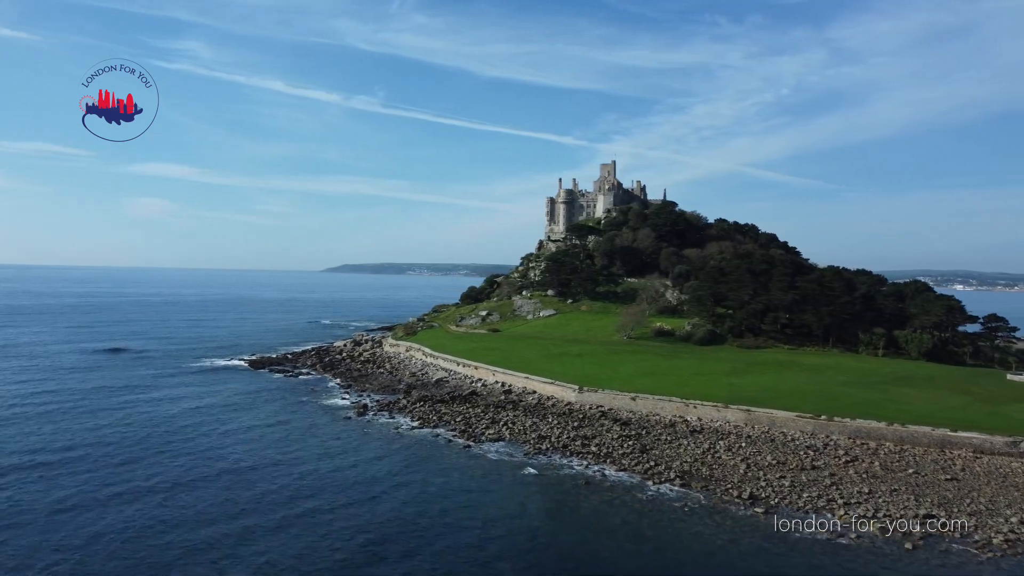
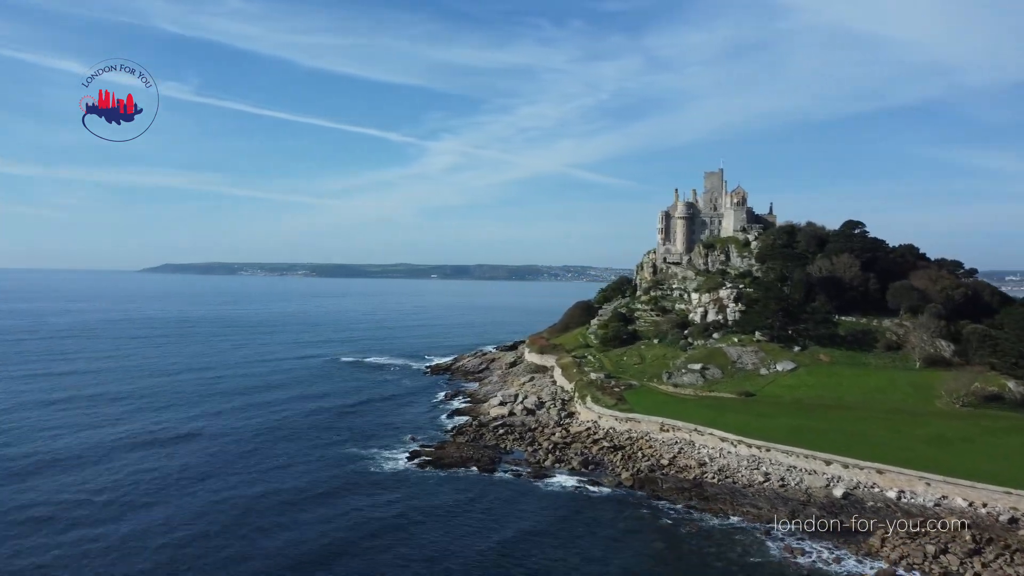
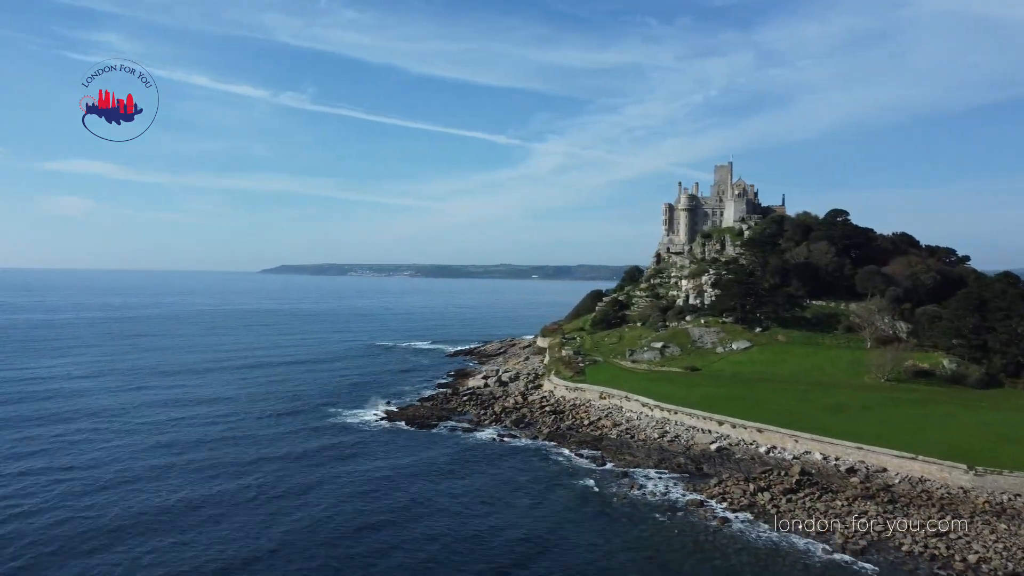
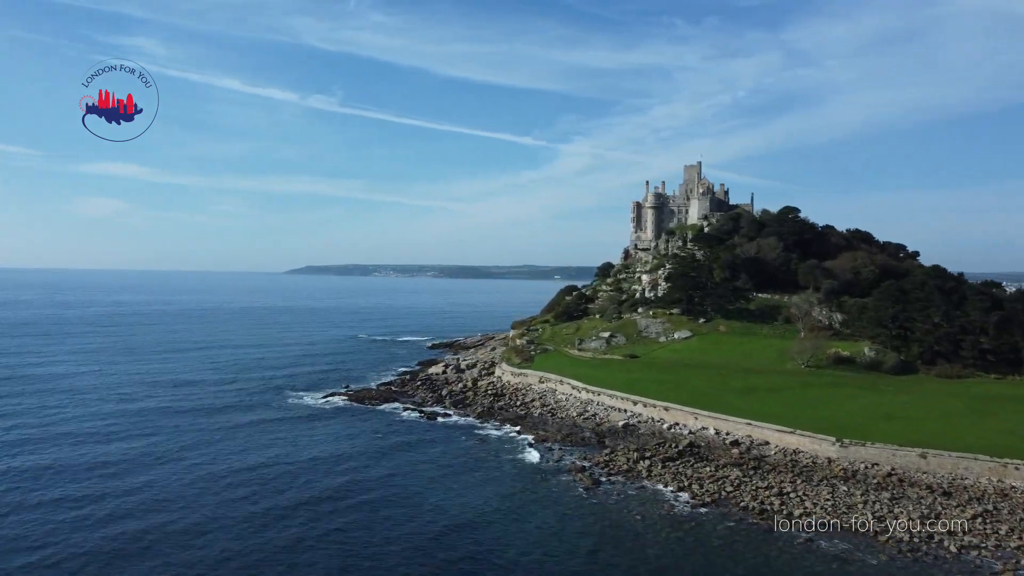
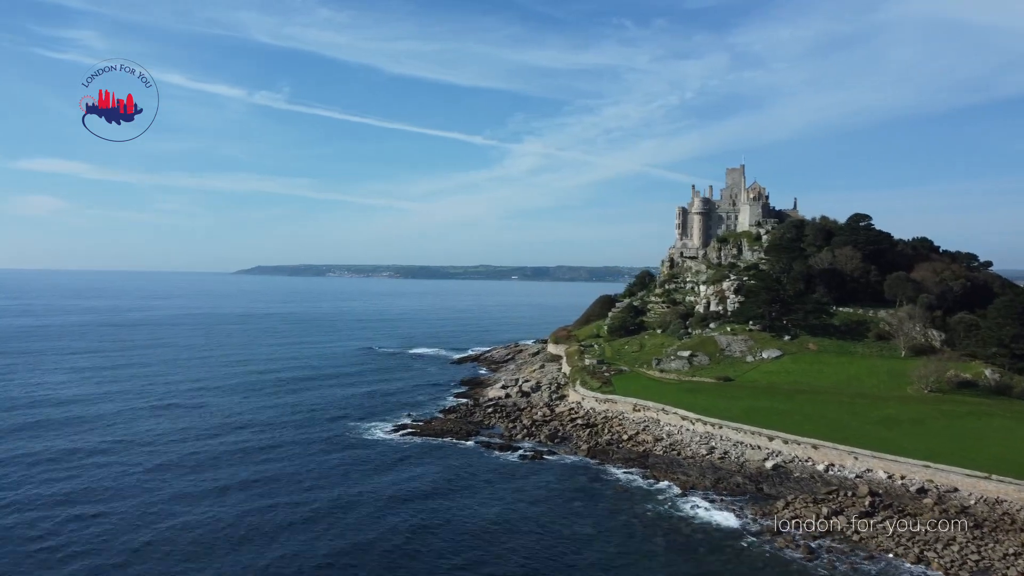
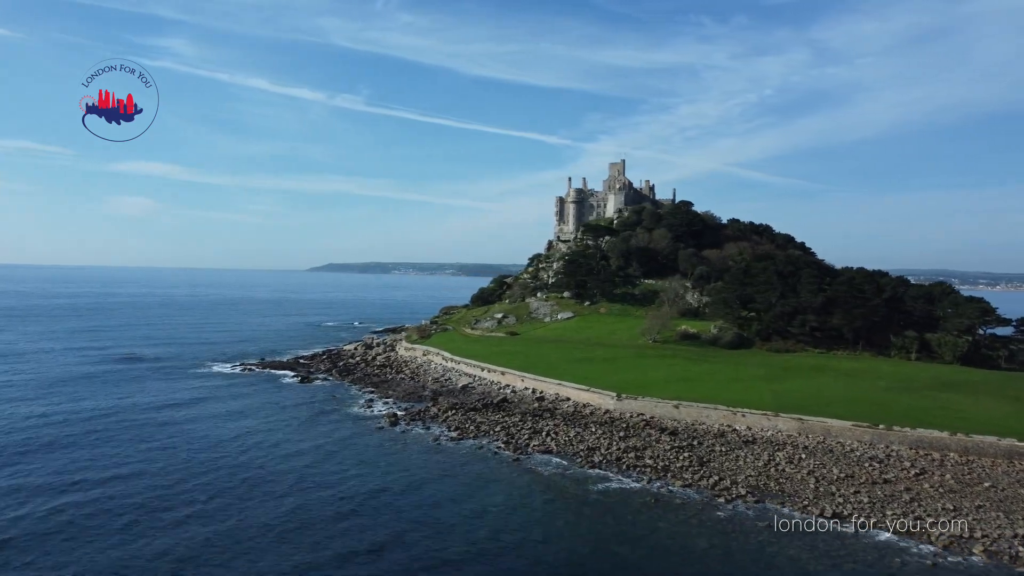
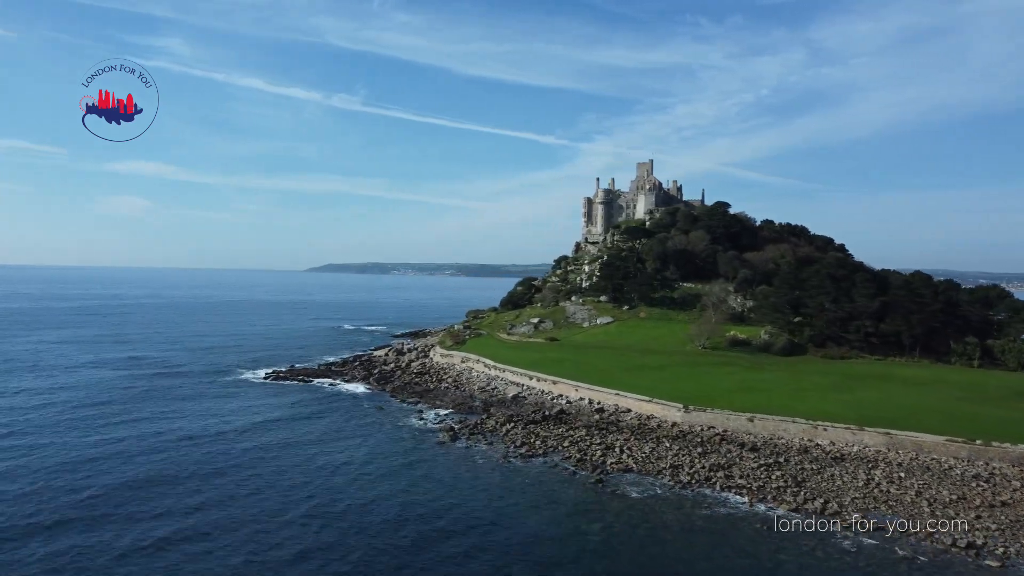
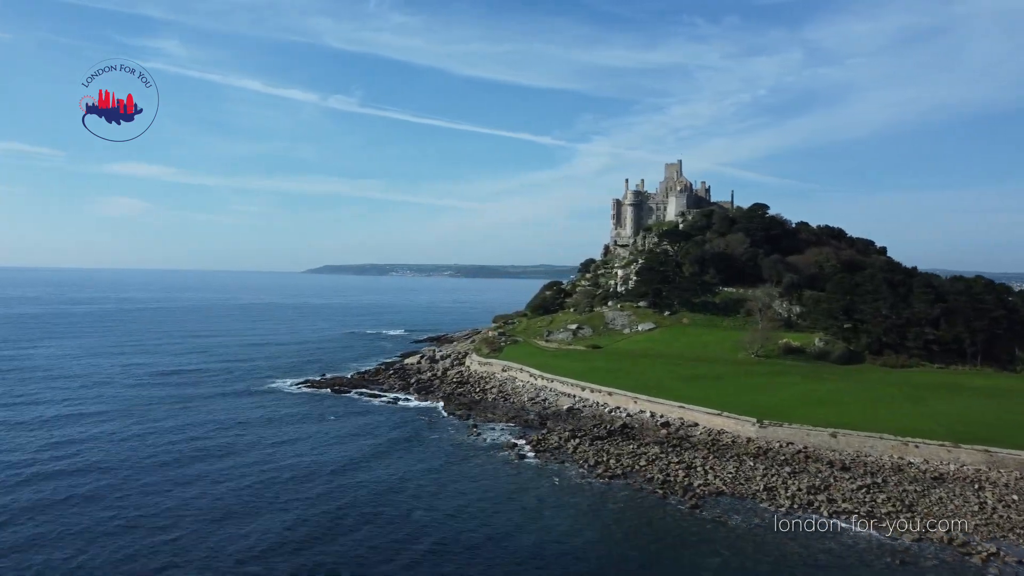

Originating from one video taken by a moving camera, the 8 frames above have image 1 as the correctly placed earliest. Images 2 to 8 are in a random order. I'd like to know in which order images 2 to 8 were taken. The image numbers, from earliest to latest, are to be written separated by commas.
6, 7, 8, 4, 3, 5, 2
